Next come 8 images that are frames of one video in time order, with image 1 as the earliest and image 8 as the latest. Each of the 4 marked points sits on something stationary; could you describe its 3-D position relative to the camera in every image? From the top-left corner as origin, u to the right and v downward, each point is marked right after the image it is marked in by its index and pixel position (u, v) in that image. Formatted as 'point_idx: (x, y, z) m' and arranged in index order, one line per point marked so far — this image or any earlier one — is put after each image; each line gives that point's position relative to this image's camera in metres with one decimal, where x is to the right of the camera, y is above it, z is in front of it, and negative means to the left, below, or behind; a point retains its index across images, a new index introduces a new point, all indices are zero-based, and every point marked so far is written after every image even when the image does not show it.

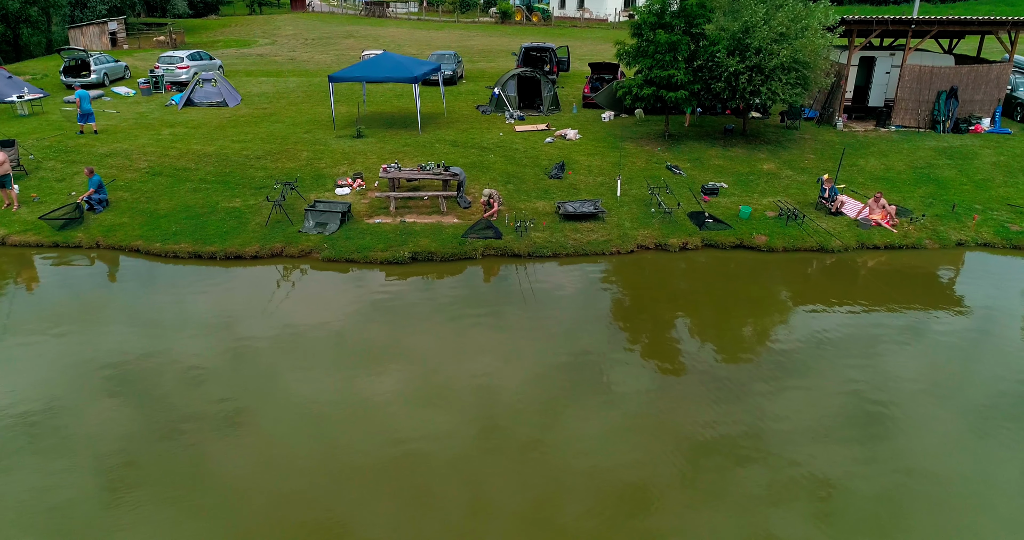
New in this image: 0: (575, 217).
0: (+1.4, +1.2, +14.9) m
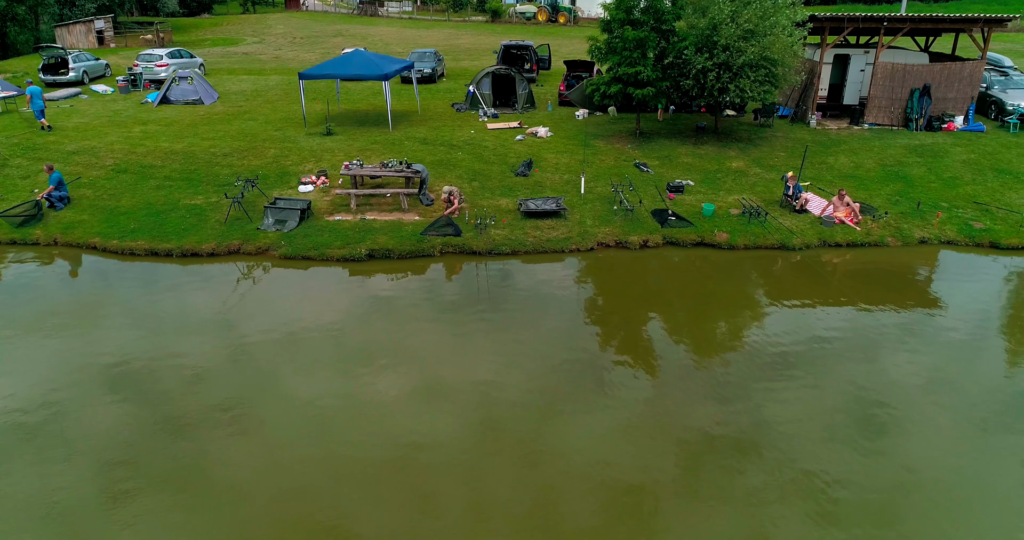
0: (+0.6, +1.3, +14.9) m
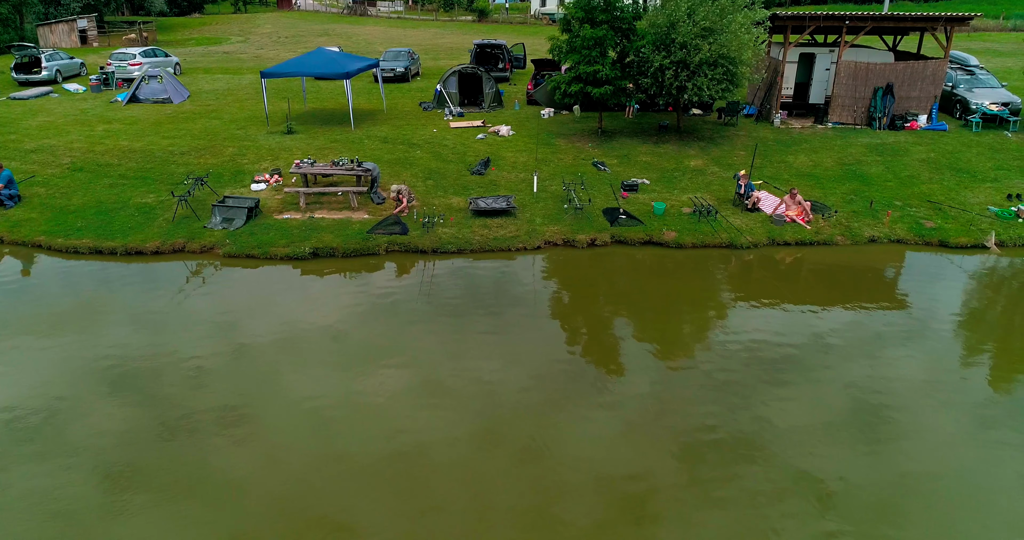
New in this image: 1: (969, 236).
0: (-0.6, +1.3, +14.8) m
1: (+10.2, +0.8, +14.4) m
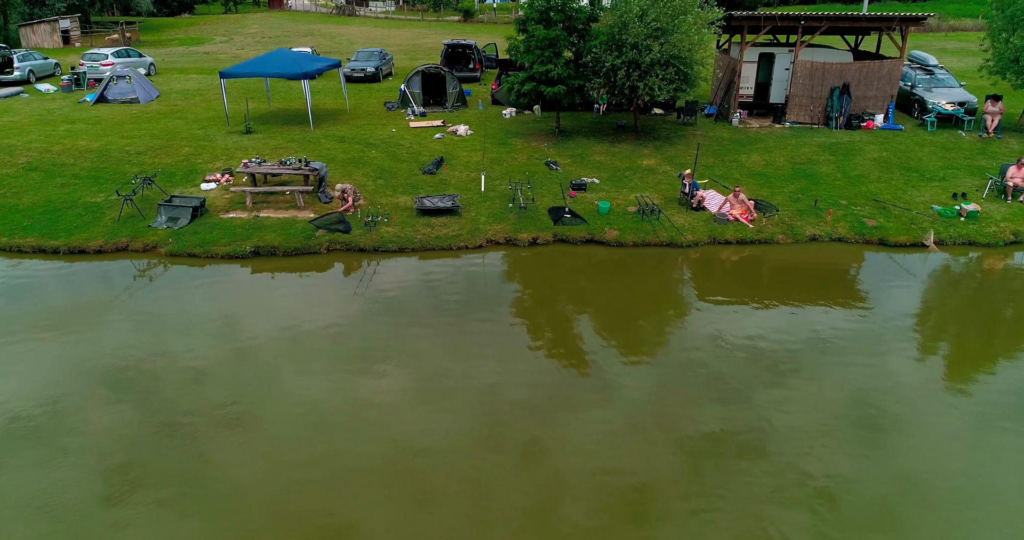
0: (-1.8, +1.3, +14.9) m
1: (+8.9, +0.8, +14.5) m
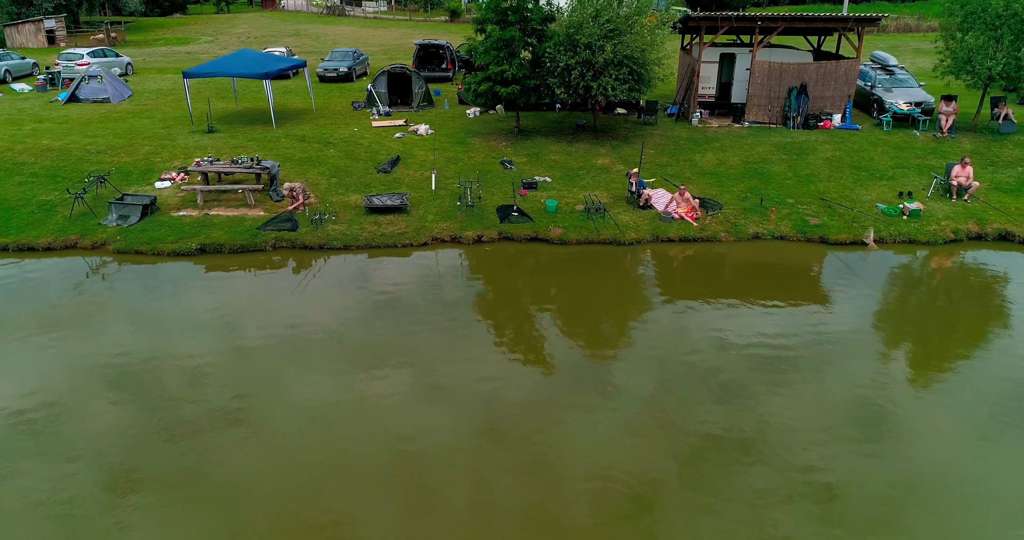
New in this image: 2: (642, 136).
0: (-3.1, +1.4, +15.1) m
1: (+7.7, +0.9, +14.7) m
2: (+3.9, +4.0, +19.6) m
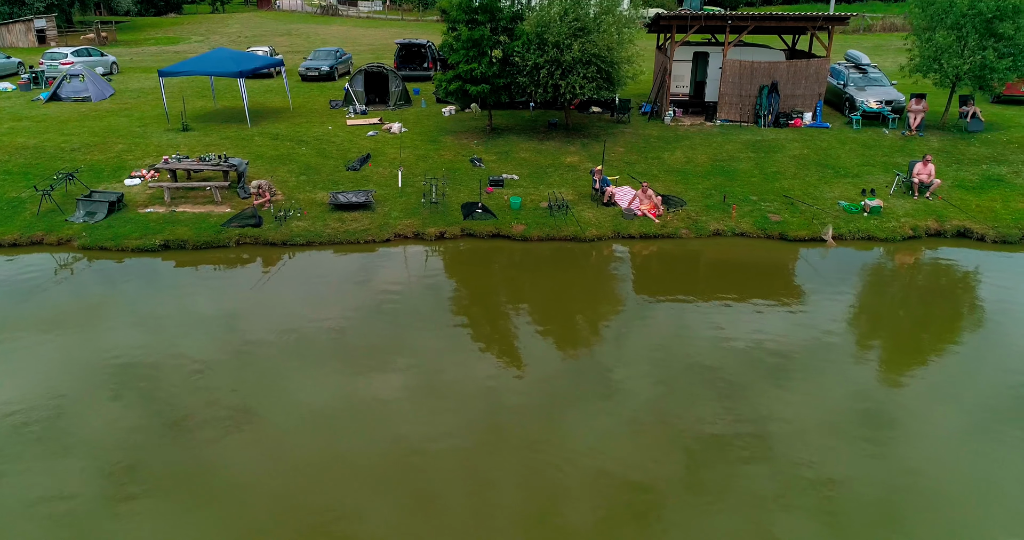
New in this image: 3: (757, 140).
0: (-3.9, +1.5, +15.3) m
1: (+6.8, +0.9, +14.9) m
2: (+3.1, +4.1, +19.7) m
3: (+7.3, +3.8, +19.2) m
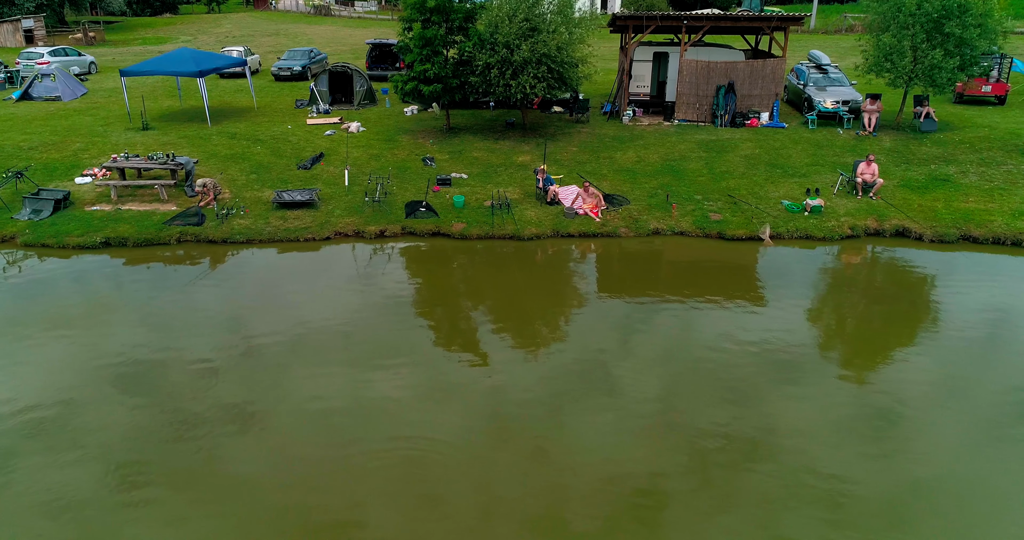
0: (-5.3, +1.6, +15.4) m
1: (+5.5, +1.0, +15.0) m
2: (+1.7, +4.2, +19.8) m
3: (+5.9, +3.9, +19.3) m
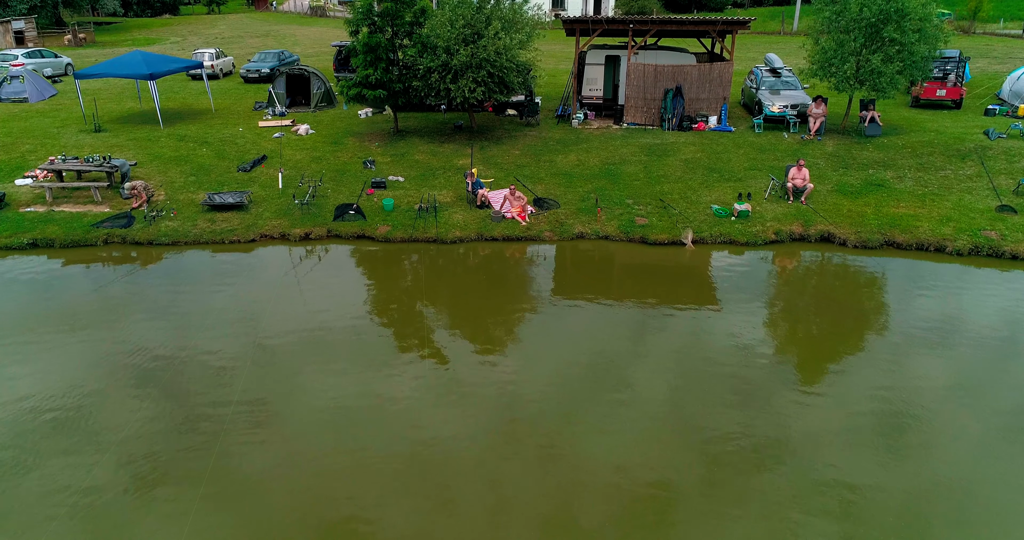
0: (-7.0, +1.5, +15.6) m
1: (+3.7, +0.9, +15.0) m
2: (+0.1, +4.1, +19.9) m
3: (+4.3, +3.8, +19.3) m
